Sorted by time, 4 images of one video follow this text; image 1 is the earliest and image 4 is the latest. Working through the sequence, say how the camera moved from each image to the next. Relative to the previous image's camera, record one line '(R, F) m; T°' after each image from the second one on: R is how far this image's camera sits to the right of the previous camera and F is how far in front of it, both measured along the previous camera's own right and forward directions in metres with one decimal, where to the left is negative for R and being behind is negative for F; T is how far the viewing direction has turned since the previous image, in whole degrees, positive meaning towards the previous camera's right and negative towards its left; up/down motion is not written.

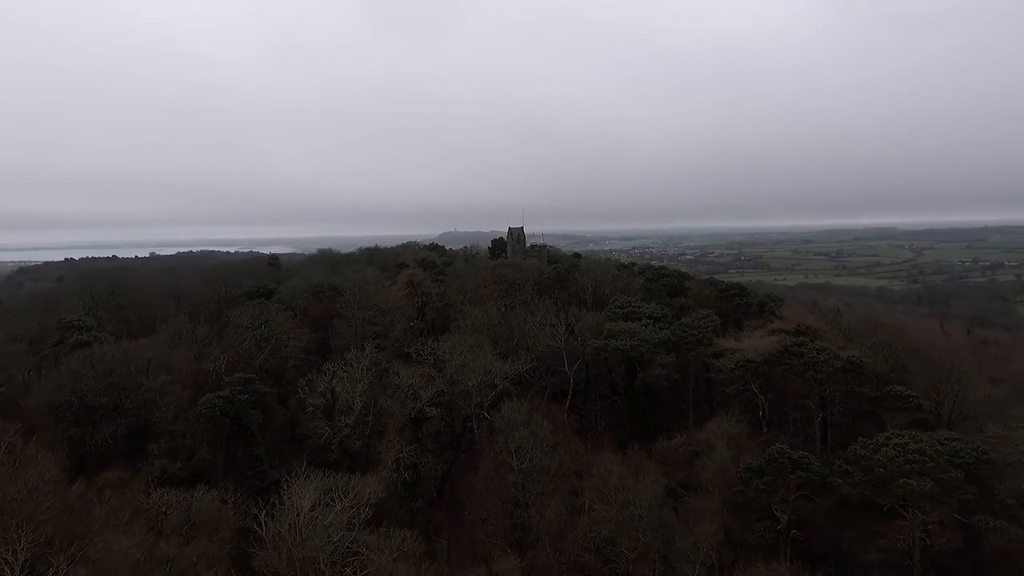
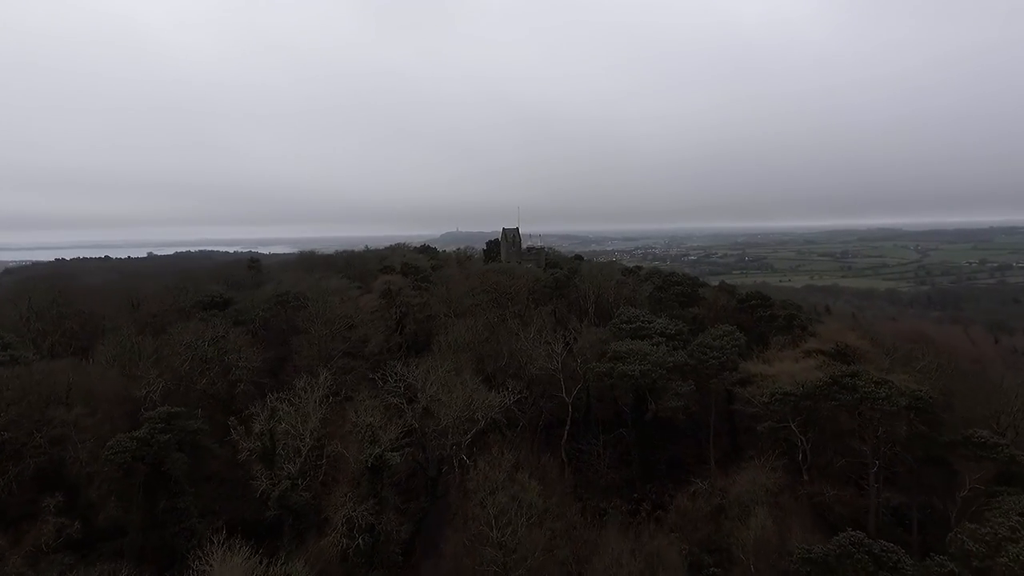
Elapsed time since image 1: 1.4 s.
(+0.5, +4.5) m; 0°
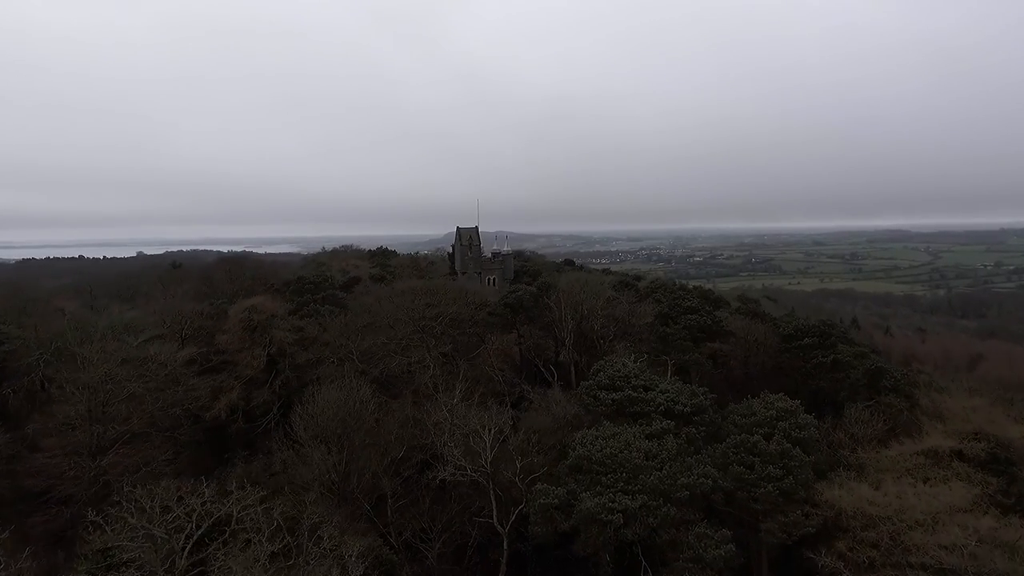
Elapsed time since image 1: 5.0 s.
(+2.5, +11.3) m; 0°
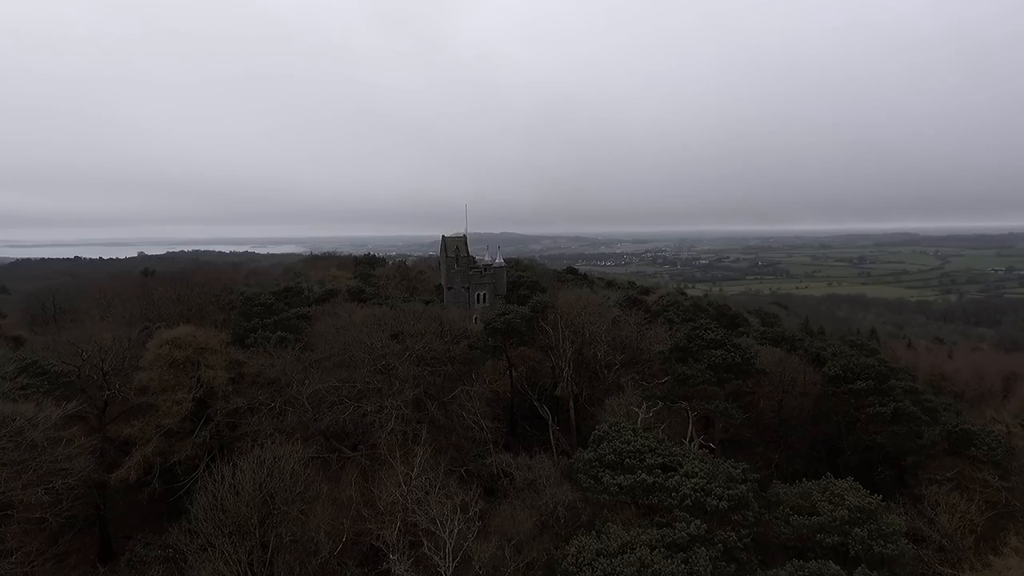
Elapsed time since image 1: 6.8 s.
(+0.5, +4.2) m; 0°
